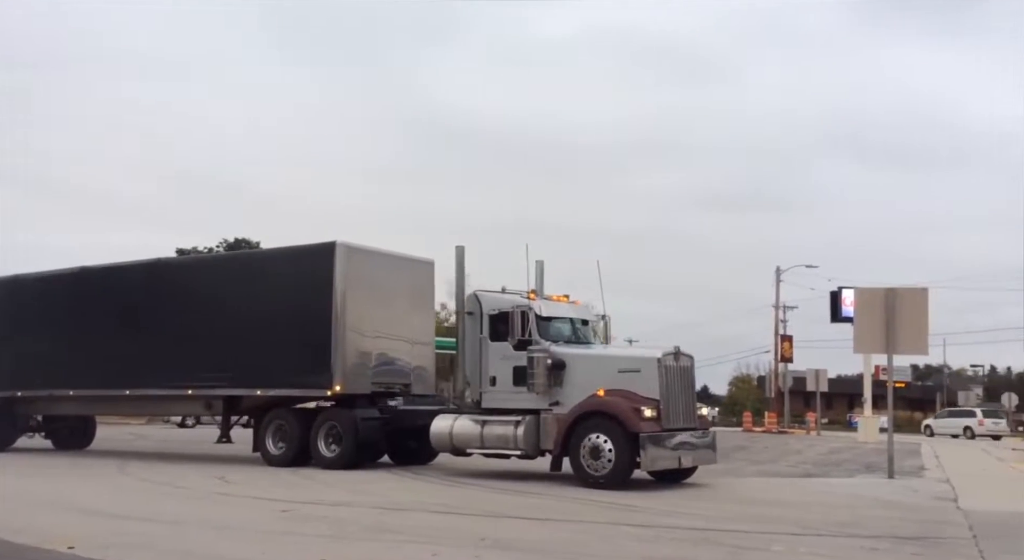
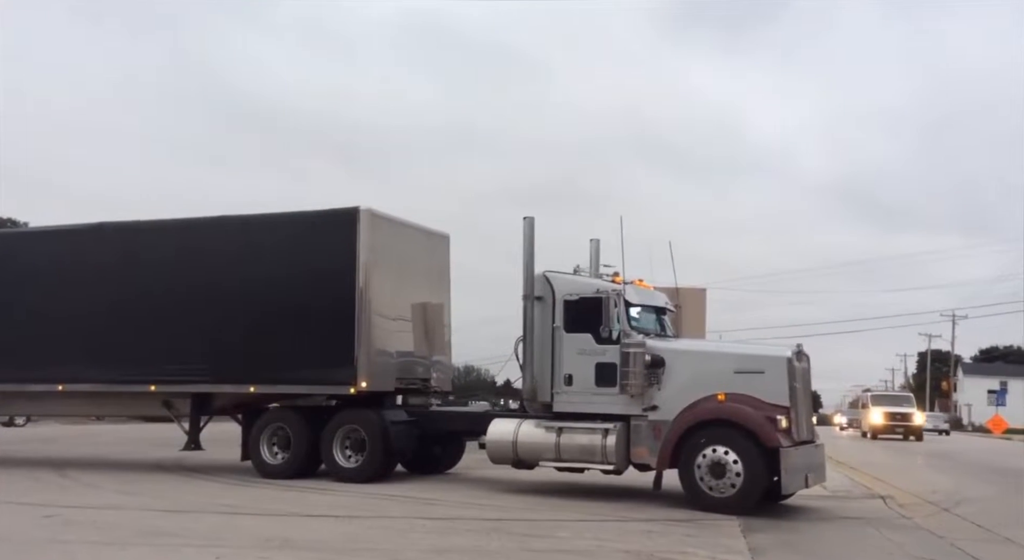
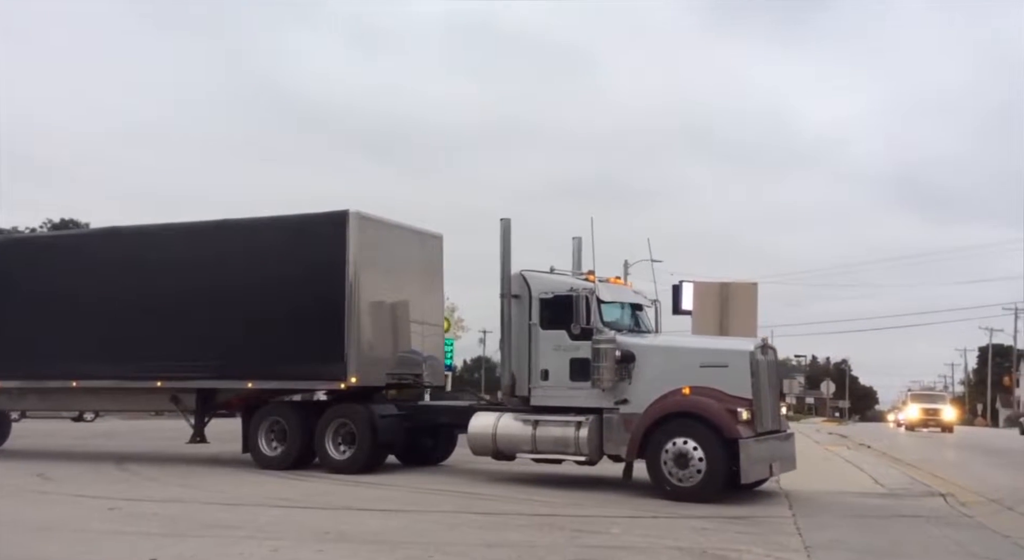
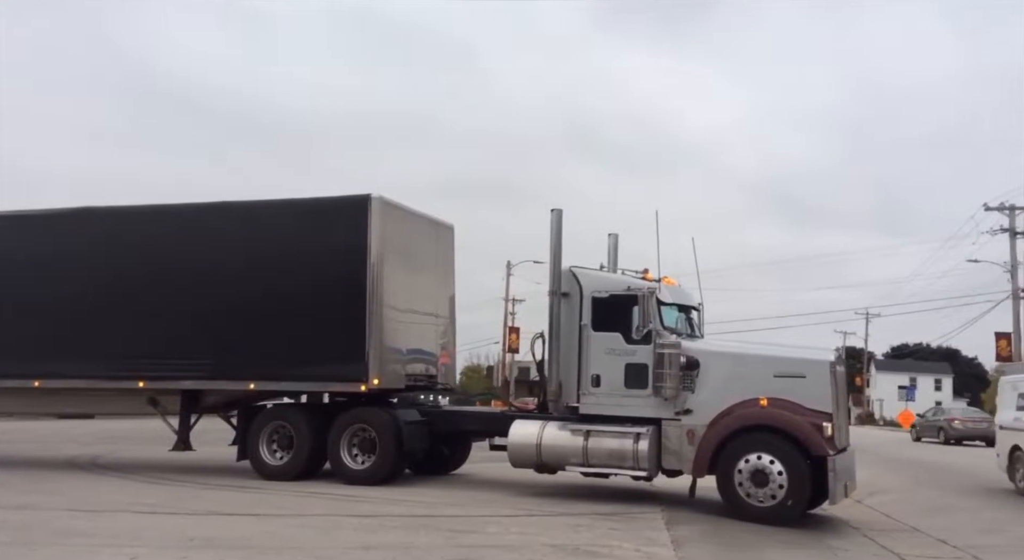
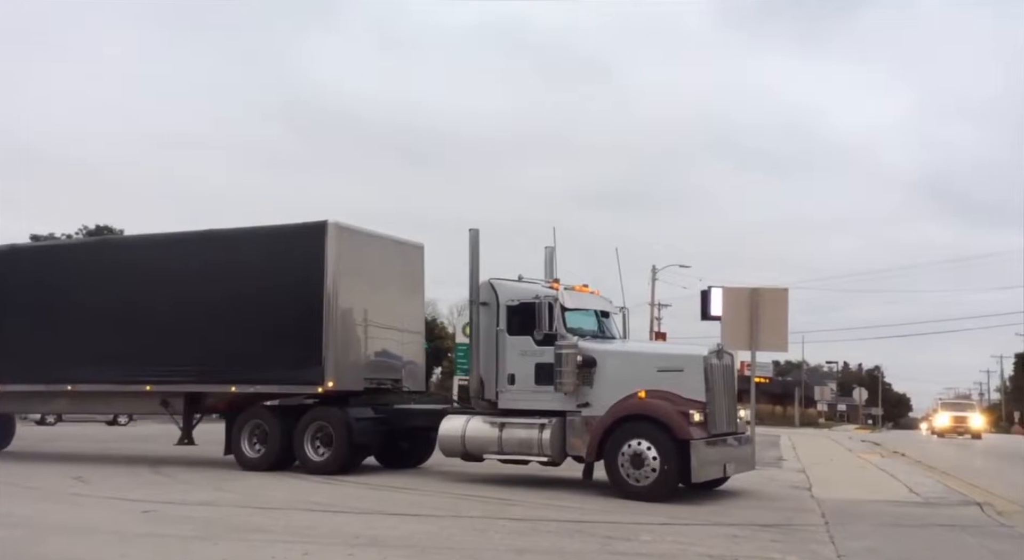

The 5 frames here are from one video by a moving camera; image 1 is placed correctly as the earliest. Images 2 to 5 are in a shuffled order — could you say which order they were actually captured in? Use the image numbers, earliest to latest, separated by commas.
5, 3, 2, 4
